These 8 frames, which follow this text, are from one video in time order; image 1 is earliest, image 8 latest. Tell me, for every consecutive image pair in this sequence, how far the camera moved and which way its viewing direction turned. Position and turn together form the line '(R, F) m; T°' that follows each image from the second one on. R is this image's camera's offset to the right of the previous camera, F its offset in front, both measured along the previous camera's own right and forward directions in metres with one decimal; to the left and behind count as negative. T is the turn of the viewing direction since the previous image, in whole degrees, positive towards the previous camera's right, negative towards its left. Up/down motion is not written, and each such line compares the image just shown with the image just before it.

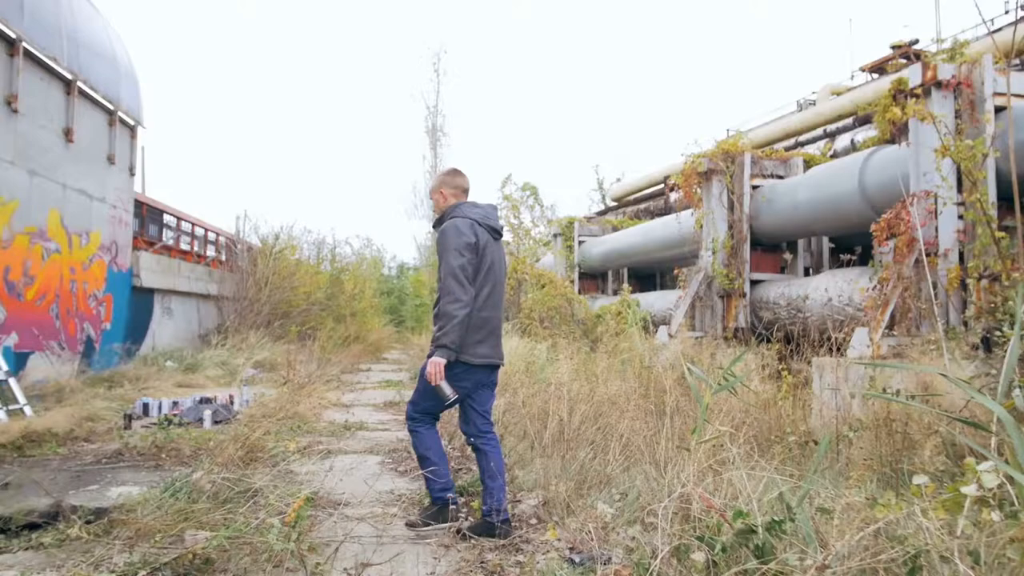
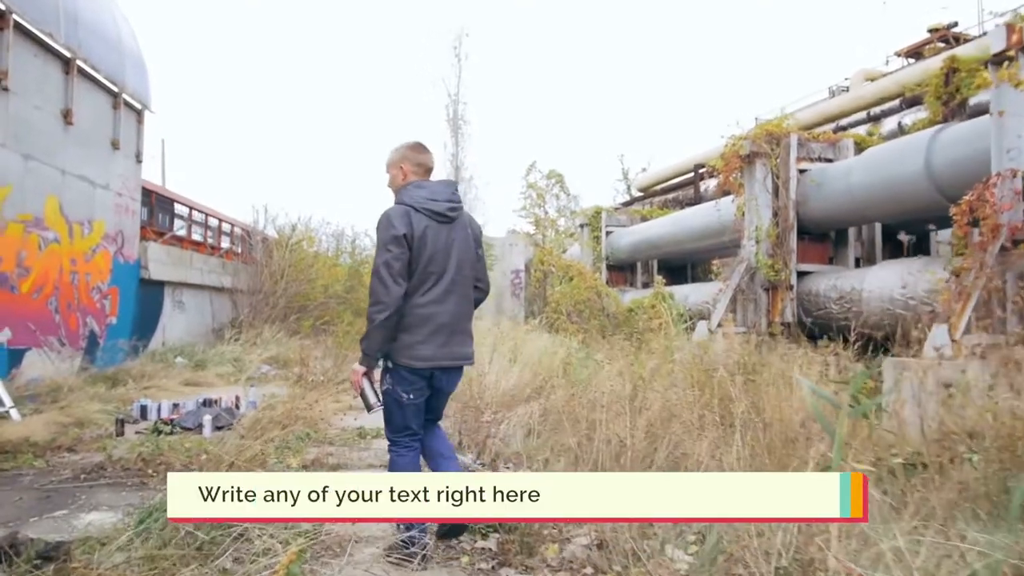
(-0.1, +0.6) m; -1°
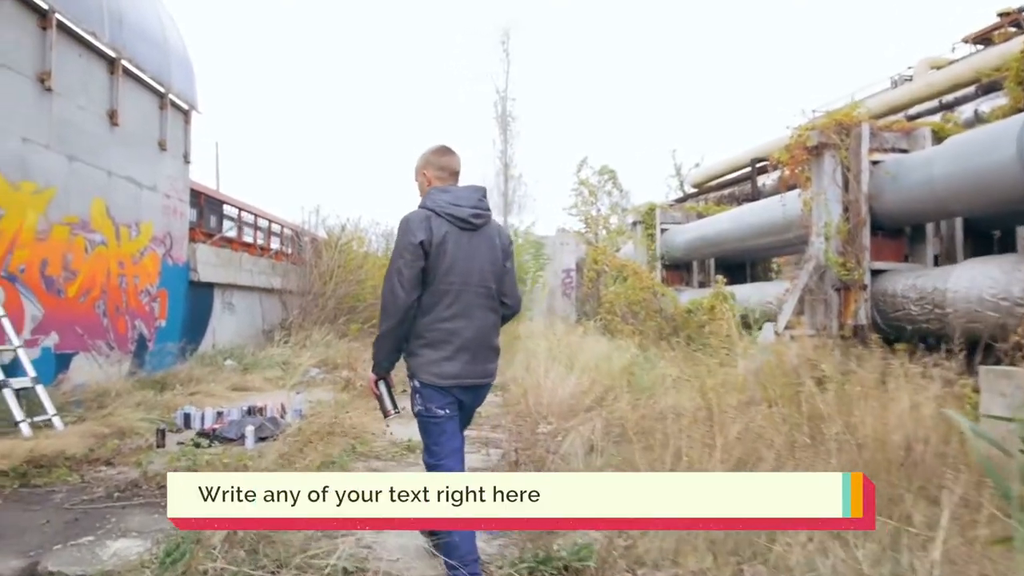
(0.0, +0.3) m; -4°
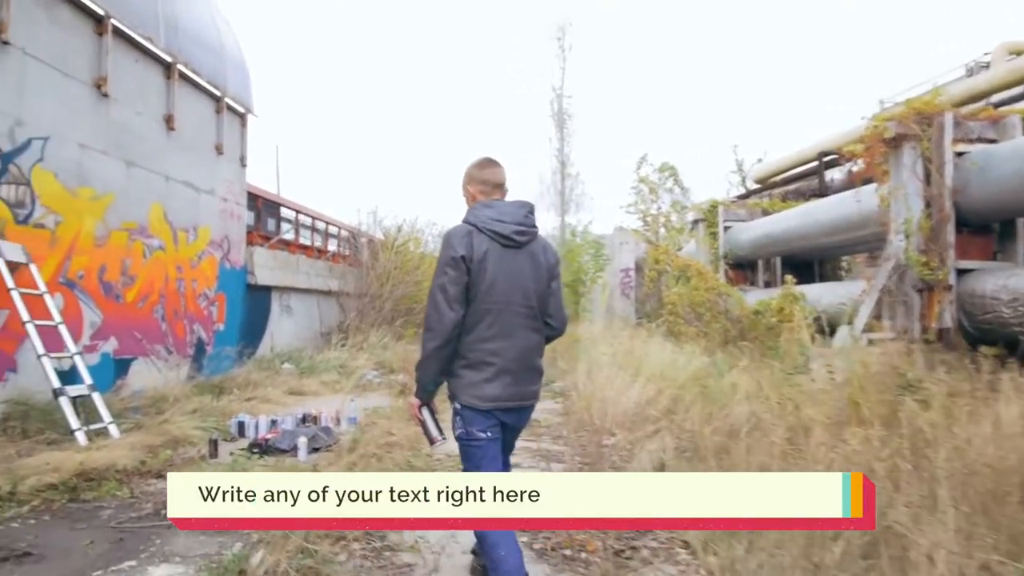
(0.0, +0.2) m; -4°
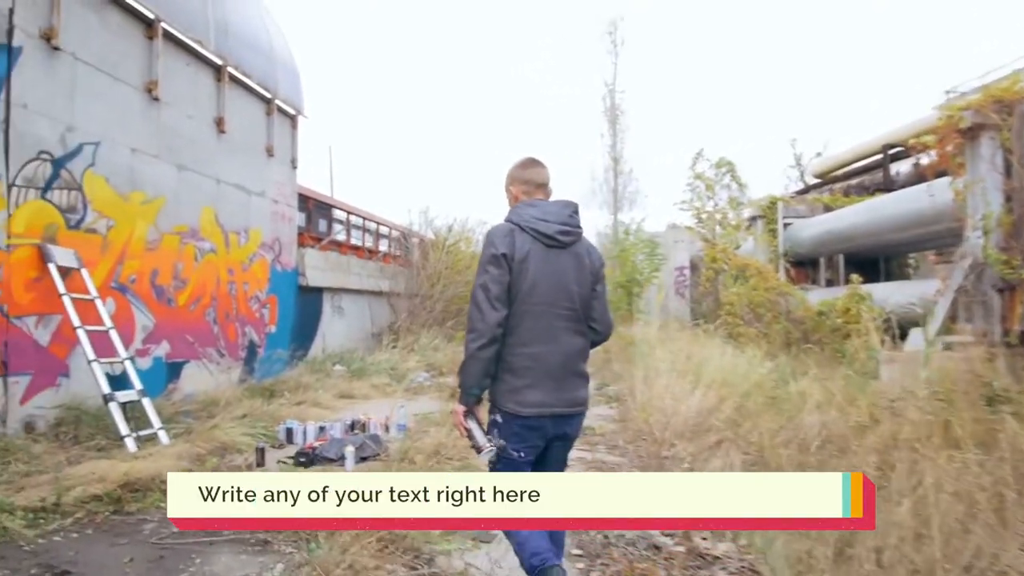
(0.0, +0.2) m; -4°
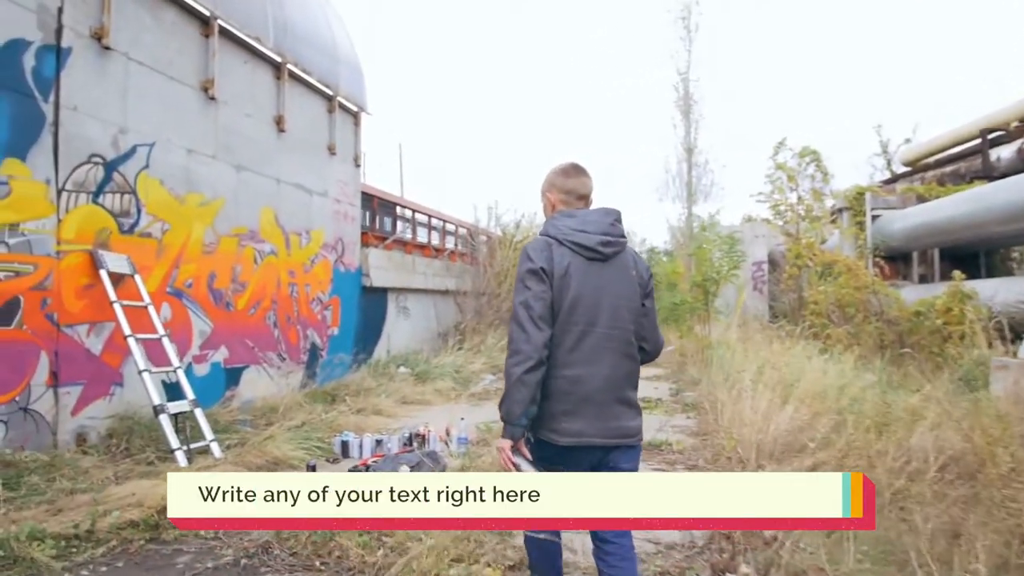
(0.0, +0.4) m; -5°
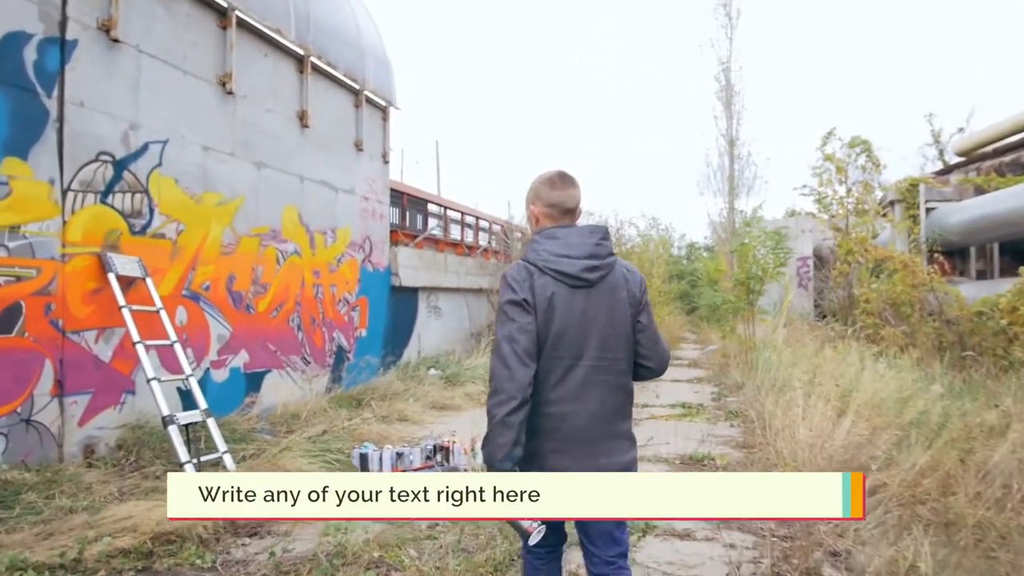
(+0.1, +0.3) m; -3°
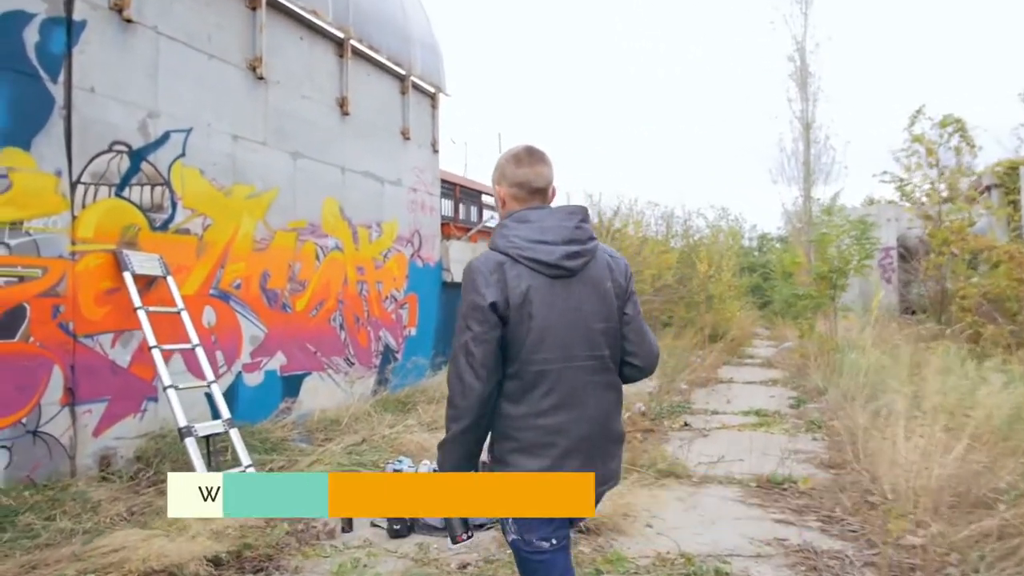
(+0.1, +0.5) m; -5°
